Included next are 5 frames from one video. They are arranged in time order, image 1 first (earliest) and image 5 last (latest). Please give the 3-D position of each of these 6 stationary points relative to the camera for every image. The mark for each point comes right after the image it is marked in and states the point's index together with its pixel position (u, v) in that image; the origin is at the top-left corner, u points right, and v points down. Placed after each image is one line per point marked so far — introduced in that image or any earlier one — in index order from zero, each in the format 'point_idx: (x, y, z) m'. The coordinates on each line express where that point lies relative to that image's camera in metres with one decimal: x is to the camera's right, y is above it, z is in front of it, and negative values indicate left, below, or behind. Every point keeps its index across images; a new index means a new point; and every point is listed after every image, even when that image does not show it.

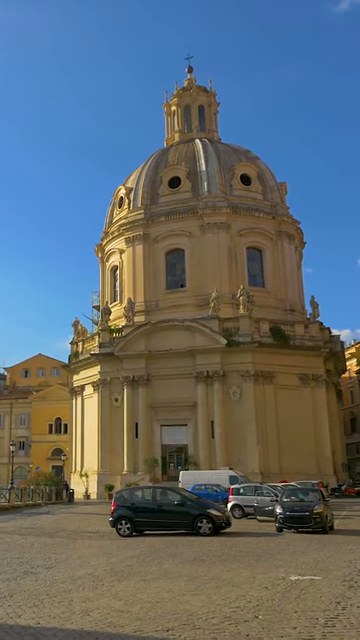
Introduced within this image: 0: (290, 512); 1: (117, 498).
0: (+2.4, -4.3, +14.5) m
1: (-1.5, -4.1, +15.1) m
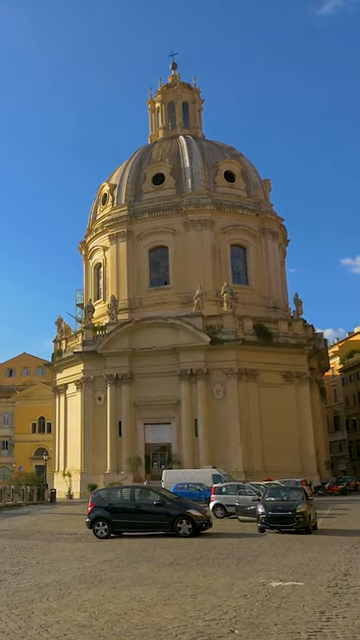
0: (+2.0, -4.2, +14.2) m
1: (-1.9, -4.0, +14.7) m
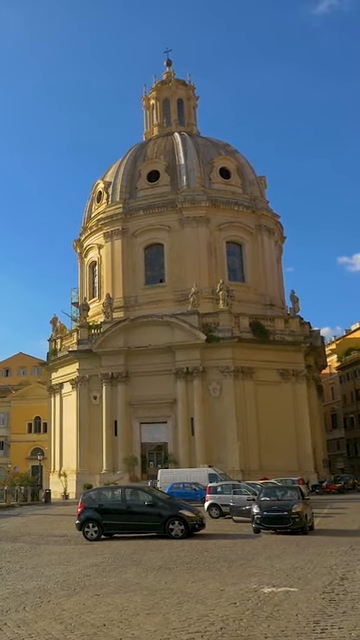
0: (+1.8, -4.1, +13.8) m
1: (-2.1, -3.9, +14.3) m
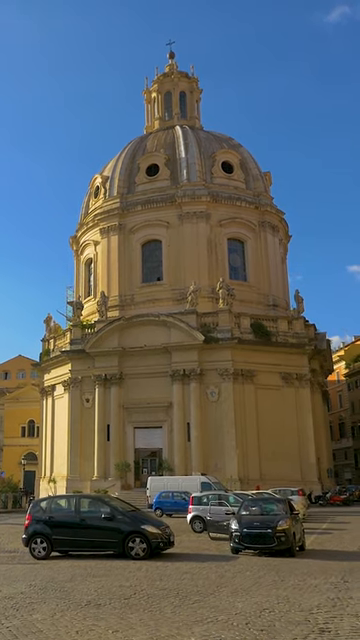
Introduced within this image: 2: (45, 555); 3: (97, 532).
0: (+1.2, -3.7, +11.7) m
1: (-2.7, -3.5, +12.2) m
2: (-2.4, -4.2, +11.8) m
3: (-1.4, -3.7, +11.6) m
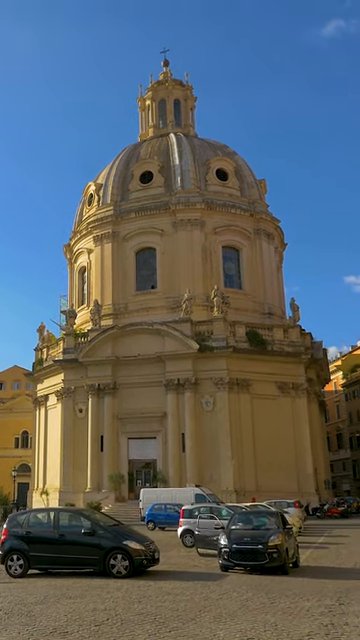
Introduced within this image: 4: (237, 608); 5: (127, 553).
0: (+1.0, -3.7, +11.0) m
1: (-2.9, -3.6, +11.5) m
2: (-2.6, -4.3, +11.1) m
3: (-1.7, -3.8, +10.9) m
4: (+0.6, -3.0, +6.9) m
5: (-0.8, -3.8, +10.8) m
